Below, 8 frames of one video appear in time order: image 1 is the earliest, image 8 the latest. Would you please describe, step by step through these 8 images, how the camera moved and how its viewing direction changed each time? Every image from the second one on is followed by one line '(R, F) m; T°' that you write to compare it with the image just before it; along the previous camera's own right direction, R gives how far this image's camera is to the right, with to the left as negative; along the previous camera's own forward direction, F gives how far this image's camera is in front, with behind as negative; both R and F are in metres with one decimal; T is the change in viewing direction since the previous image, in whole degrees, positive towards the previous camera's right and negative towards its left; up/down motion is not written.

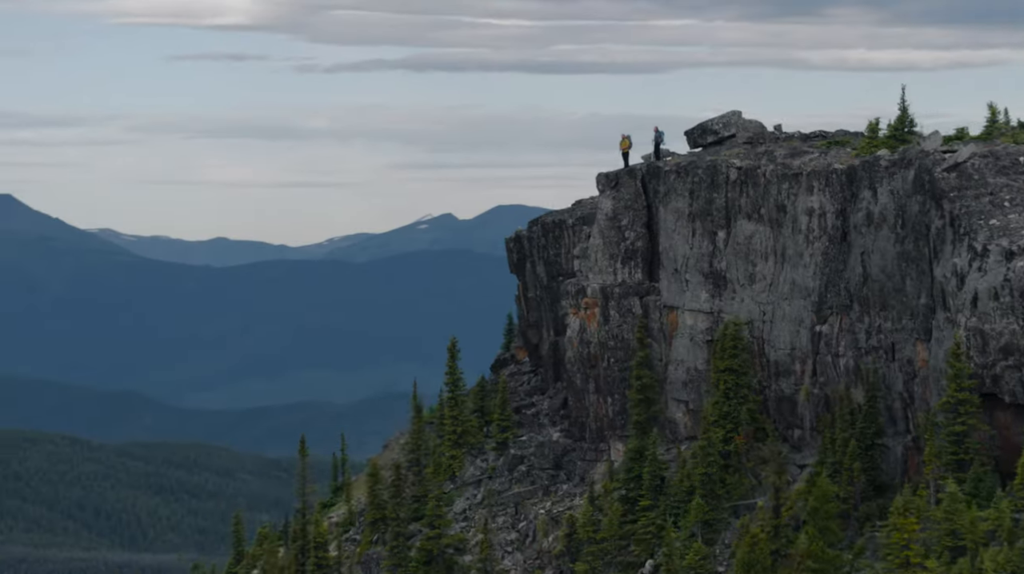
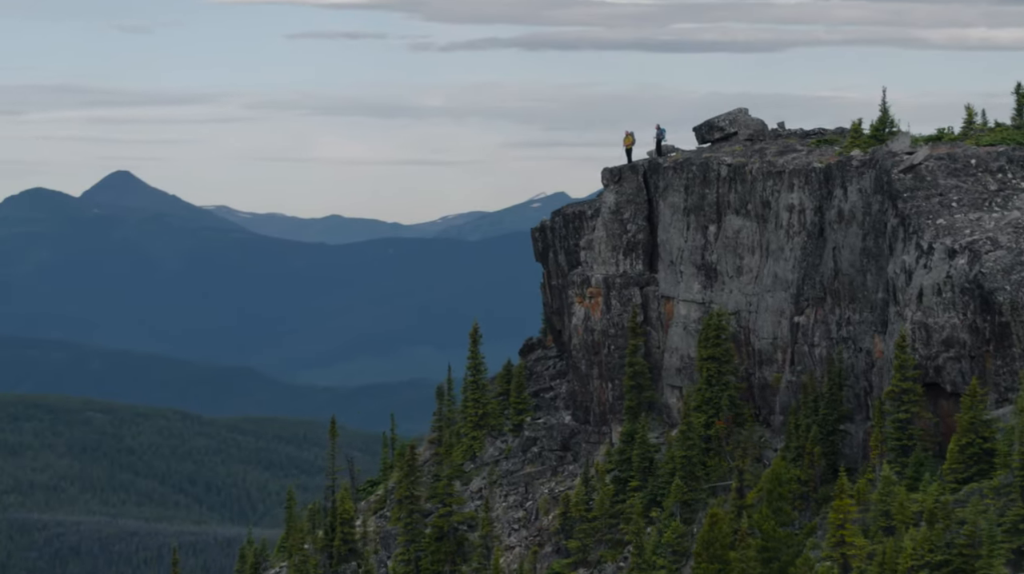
(+4.7, -5.2) m; -3°
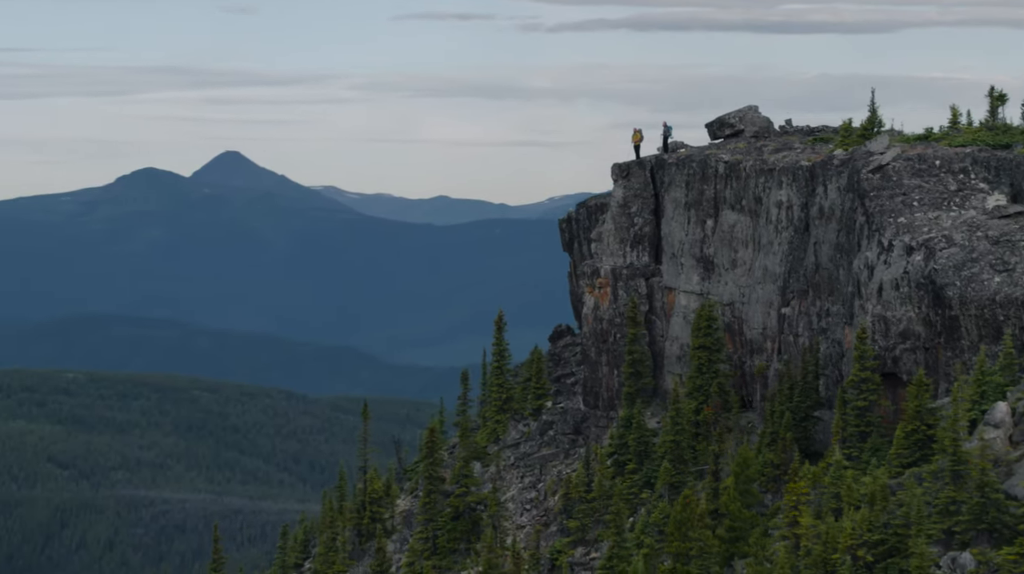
(+4.4, -5.1) m; -2°
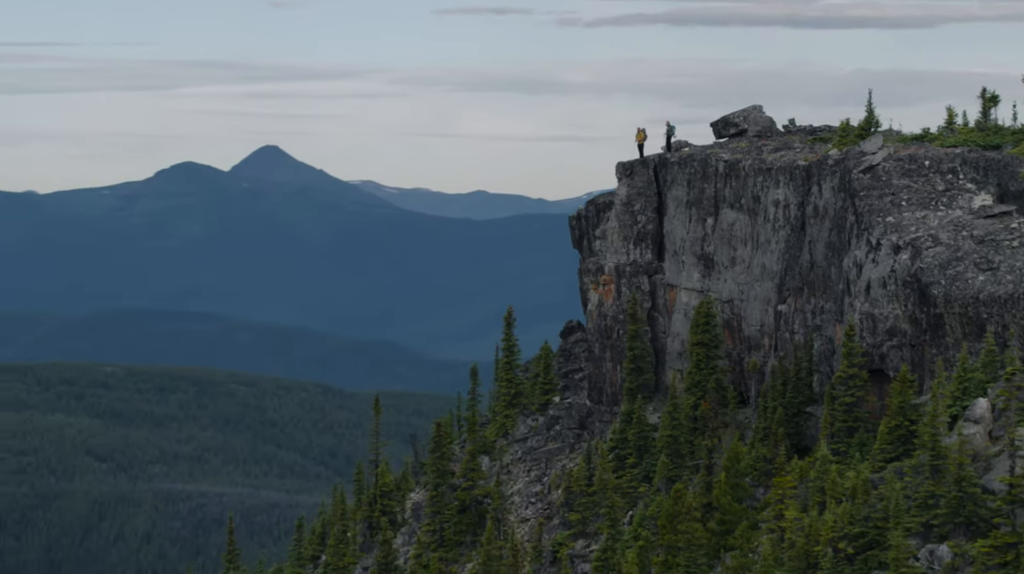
(+1.5, -1.9) m; -1°
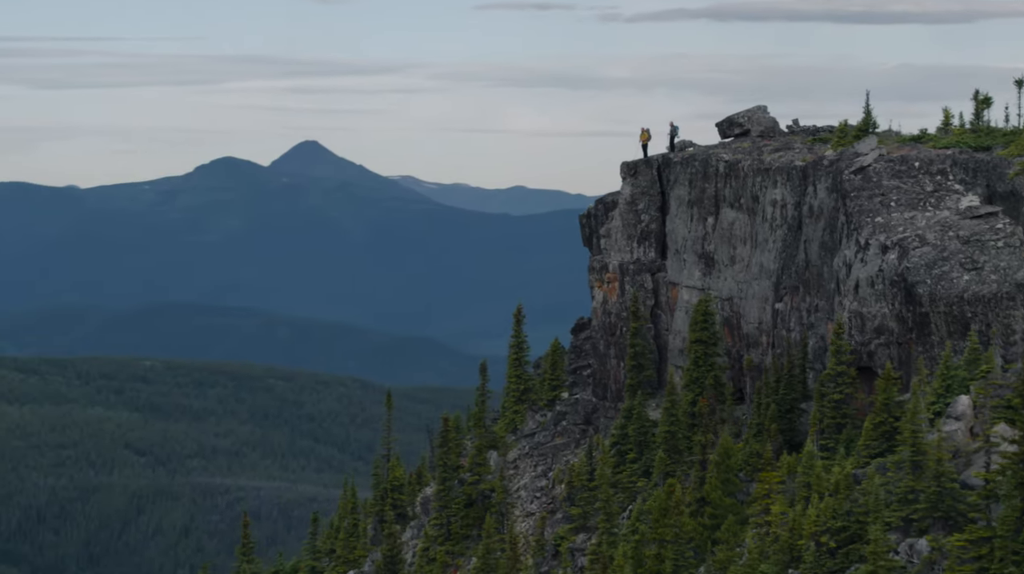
(+1.6, -1.8) m; -1°
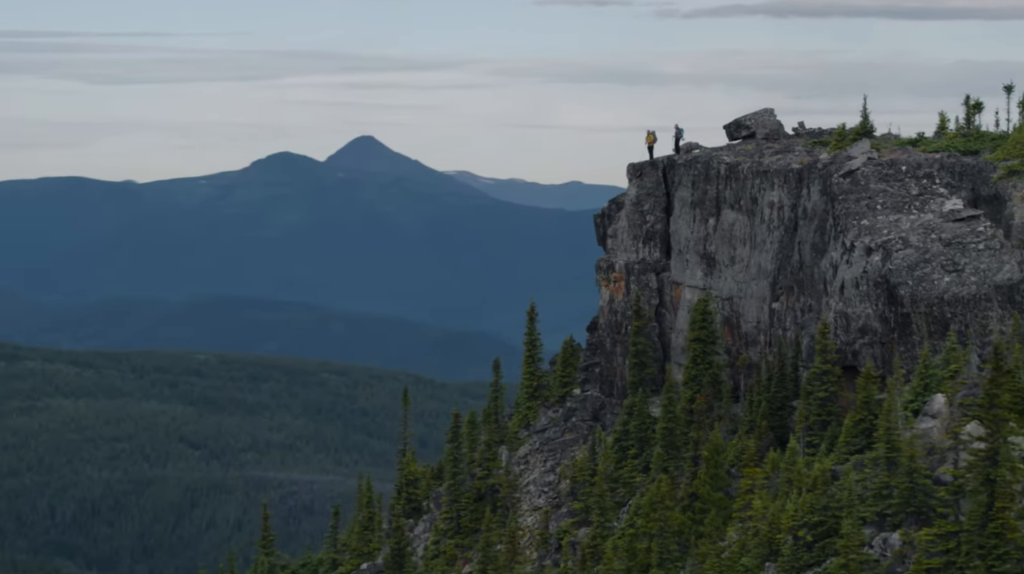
(+2.2, -2.5) m; -1°
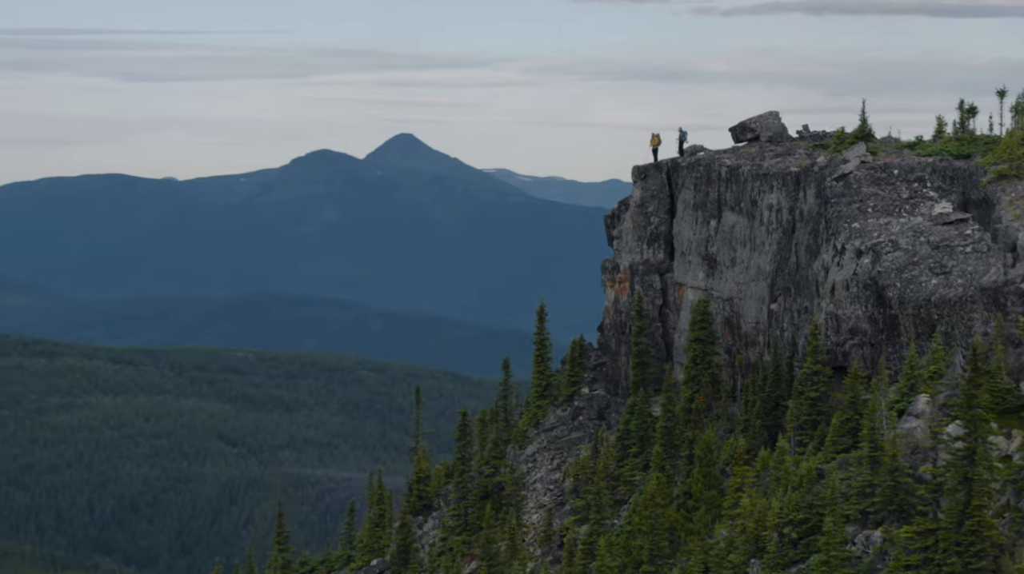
(+1.6, -1.8) m; -1°
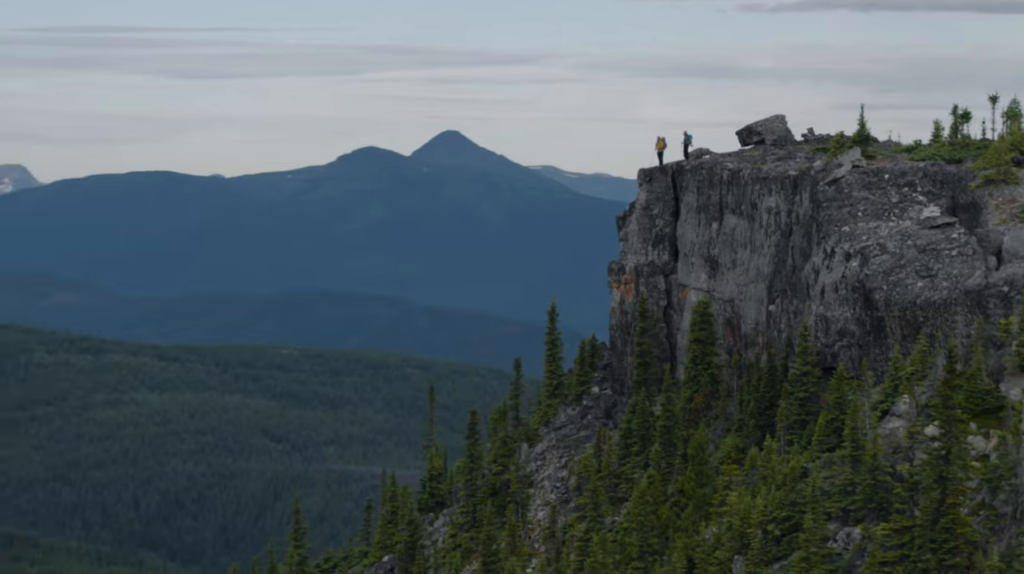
(+1.9, -2.0) m; -1°
